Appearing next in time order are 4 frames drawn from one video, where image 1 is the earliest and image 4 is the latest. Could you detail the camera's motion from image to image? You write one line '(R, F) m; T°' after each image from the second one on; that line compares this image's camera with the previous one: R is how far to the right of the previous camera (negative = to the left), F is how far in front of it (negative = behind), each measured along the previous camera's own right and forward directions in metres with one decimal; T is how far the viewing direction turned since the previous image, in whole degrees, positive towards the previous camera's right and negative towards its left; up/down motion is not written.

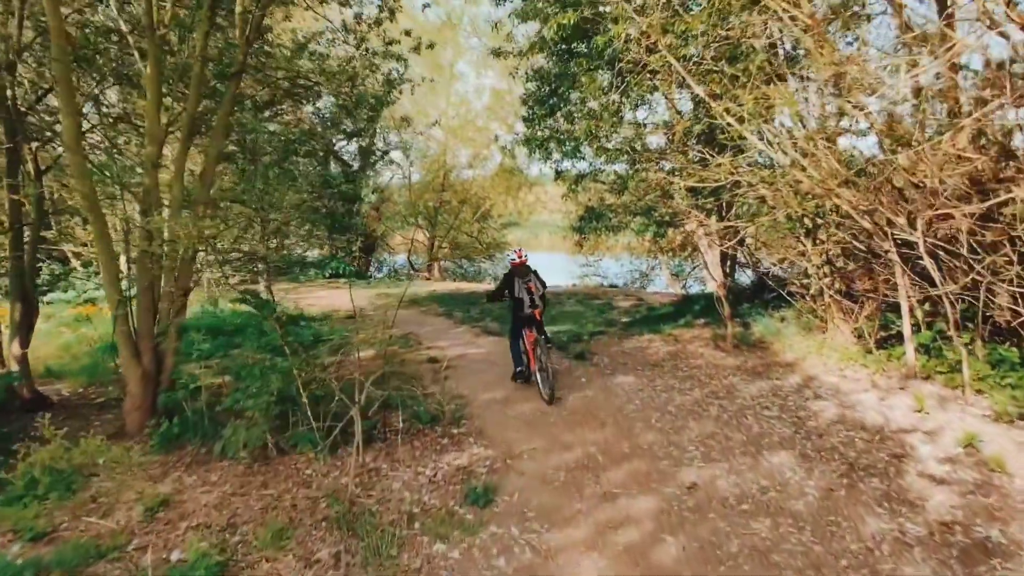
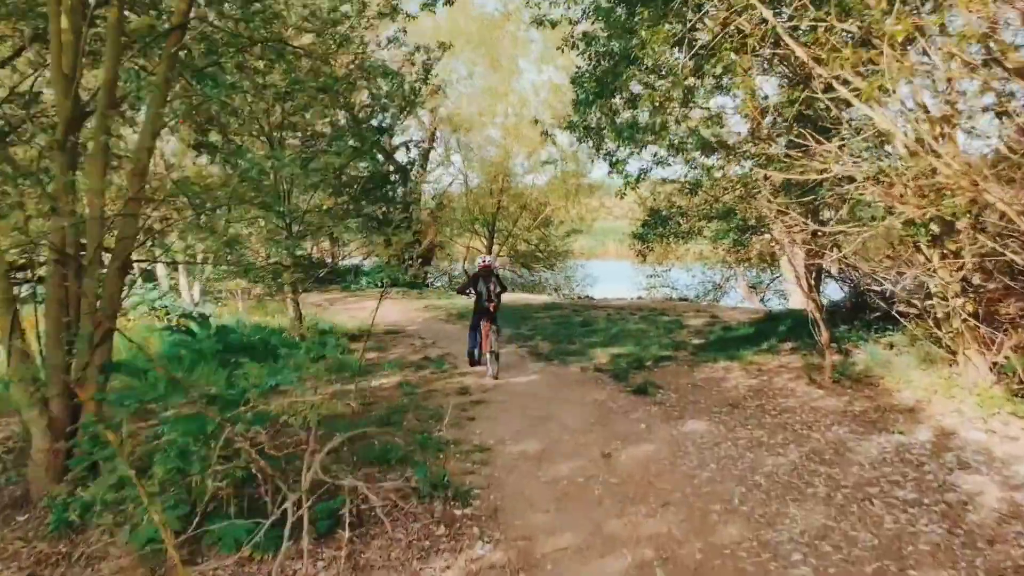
(+0.2, +1.7) m; -5°
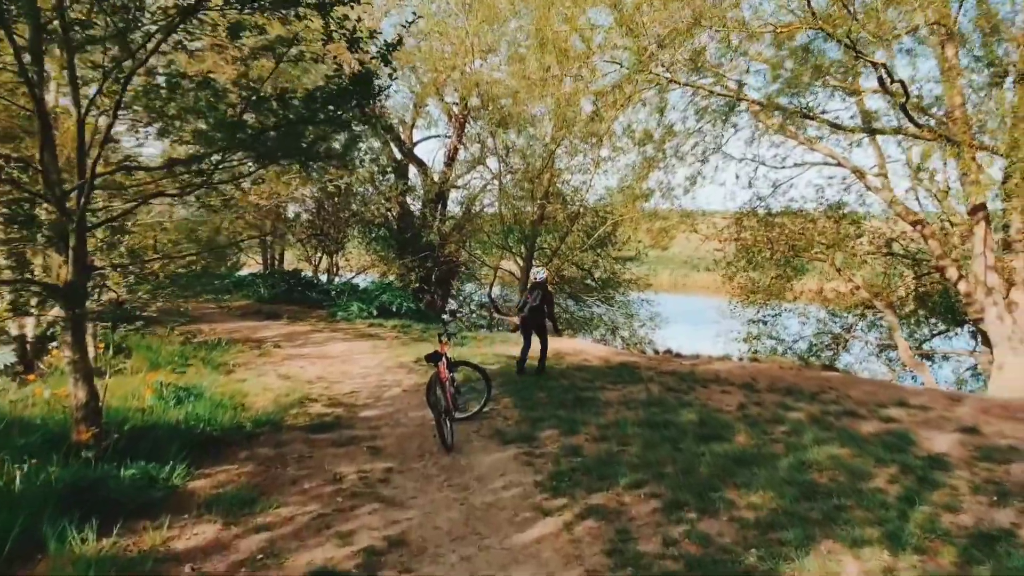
(-0.2, +7.0) m; -3°
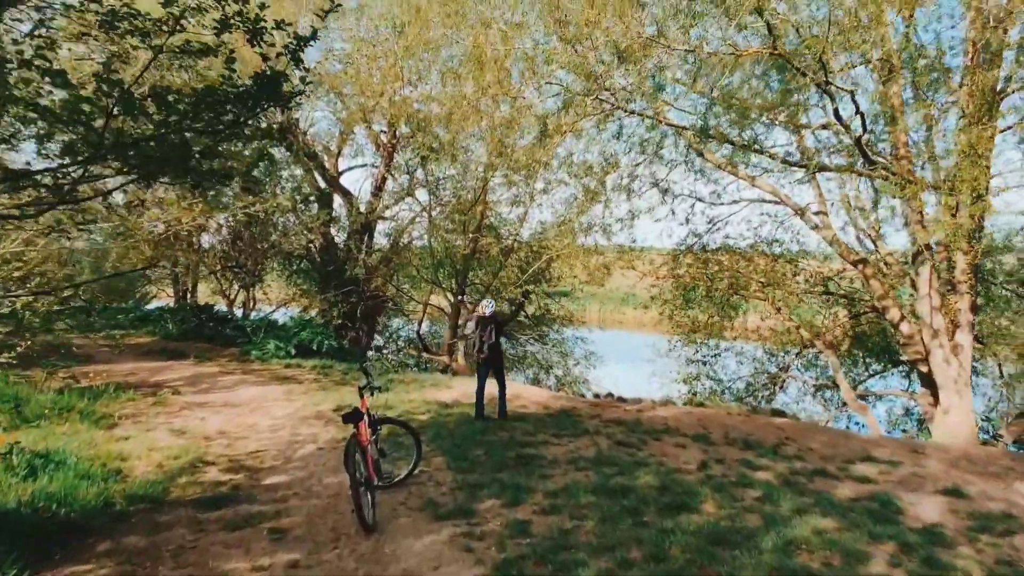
(-0.1, +1.0) m; +5°
